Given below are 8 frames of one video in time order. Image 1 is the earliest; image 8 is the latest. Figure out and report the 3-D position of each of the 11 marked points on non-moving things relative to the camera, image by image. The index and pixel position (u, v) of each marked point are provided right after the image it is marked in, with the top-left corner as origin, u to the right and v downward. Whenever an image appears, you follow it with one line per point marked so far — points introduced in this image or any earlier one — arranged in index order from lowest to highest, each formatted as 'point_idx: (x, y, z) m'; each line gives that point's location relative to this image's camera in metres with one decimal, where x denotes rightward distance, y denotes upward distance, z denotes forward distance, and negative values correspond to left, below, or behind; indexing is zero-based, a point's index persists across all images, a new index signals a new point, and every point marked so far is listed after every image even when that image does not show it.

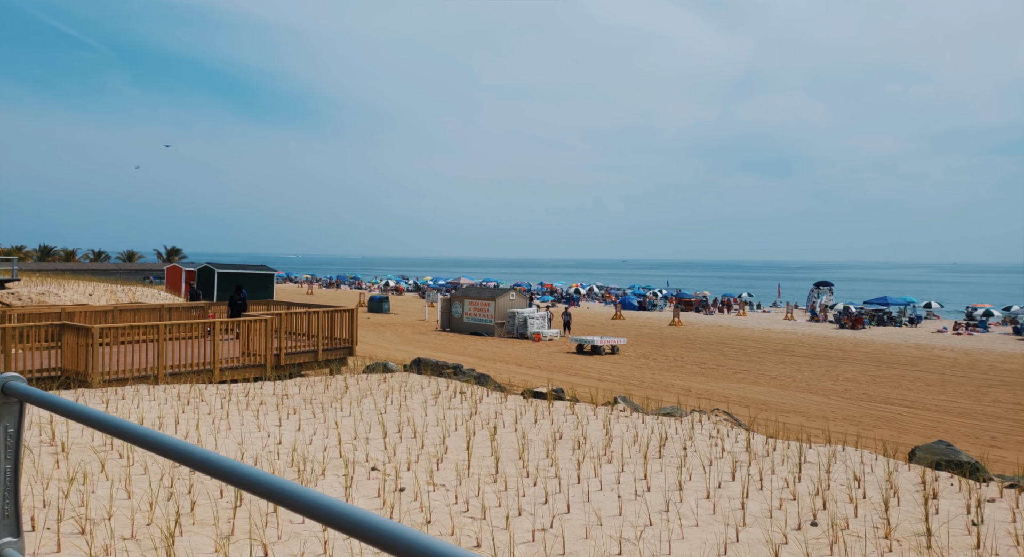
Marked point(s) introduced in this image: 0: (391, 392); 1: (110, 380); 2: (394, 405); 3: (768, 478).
0: (-1.9, -1.7, +12.9) m
1: (-6.2, -1.6, +13.7) m
2: (-1.7, -1.7, +12.0) m
3: (+2.2, -1.7, +7.5) m
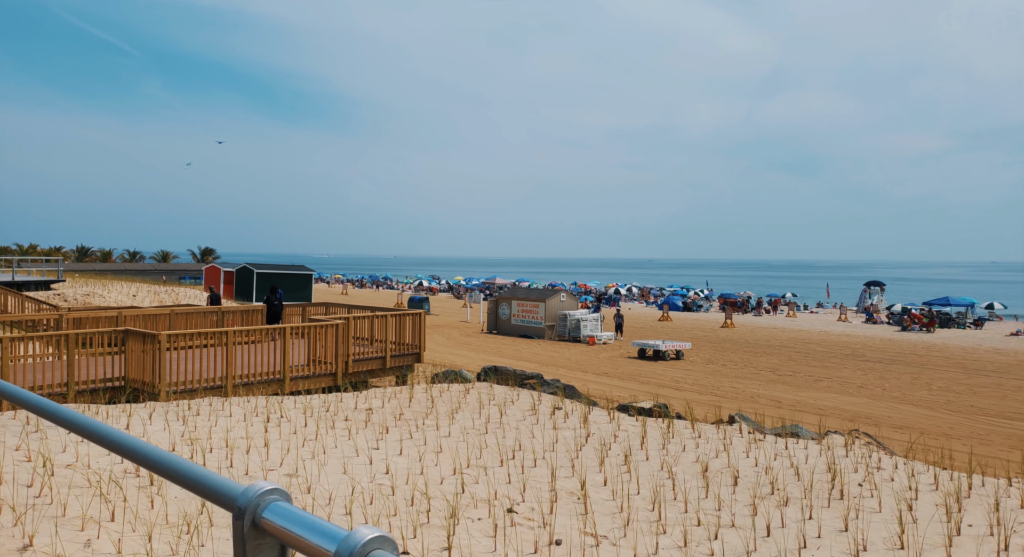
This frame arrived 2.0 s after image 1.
0: (-0.5, -1.7, +11.6) m
1: (-4.8, -1.6, +12.6) m
2: (-0.3, -1.7, +10.8) m
3: (+3.4, -1.8, +6.1) m
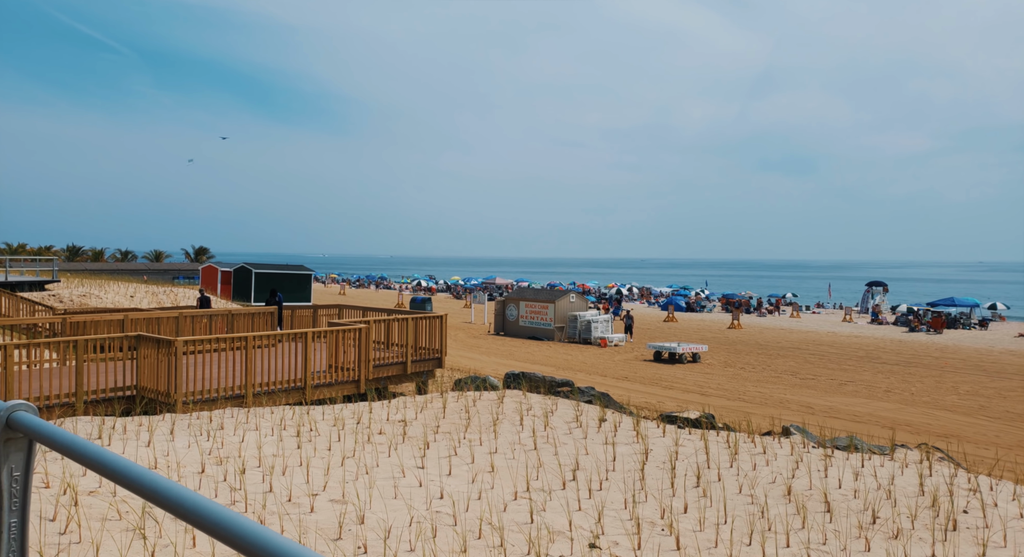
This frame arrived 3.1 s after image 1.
0: (+0.1, -1.7, +10.9) m
1: (-4.3, -1.7, +11.9) m
2: (+0.2, -1.8, +10.1) m
3: (+4.0, -1.8, +5.5) m
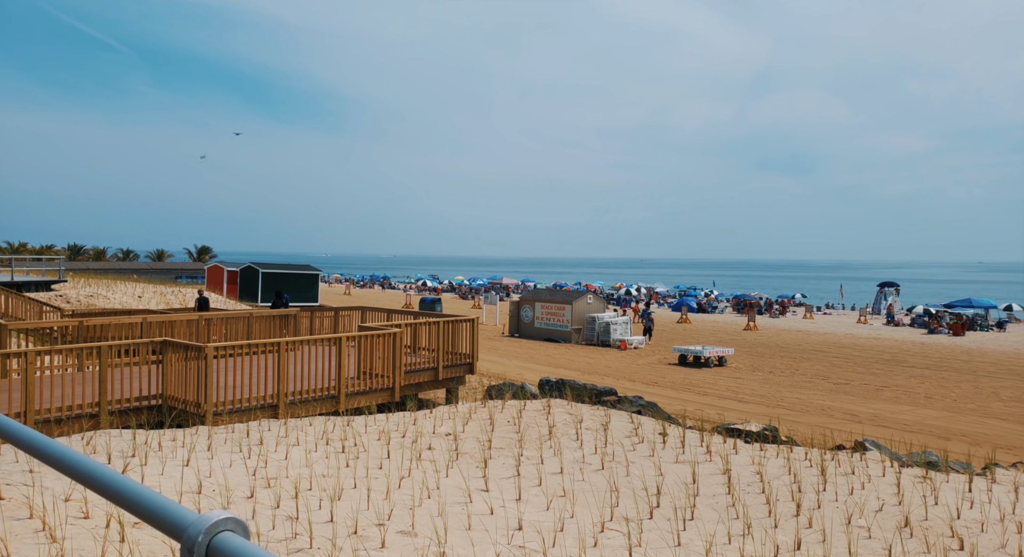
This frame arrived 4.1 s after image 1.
0: (+0.7, -1.8, +10.2) m
1: (-3.6, -1.7, +11.1) m
2: (+0.9, -1.8, +9.3) m
3: (+4.6, -1.9, +4.7) m
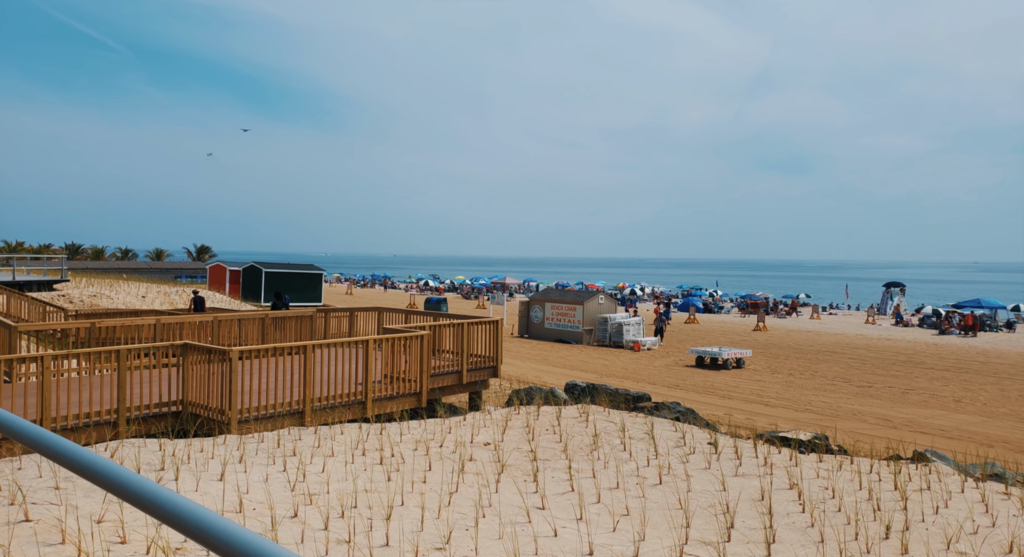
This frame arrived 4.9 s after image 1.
0: (+1.2, -1.8, +9.7) m
1: (-3.2, -1.7, +10.6) m
2: (+1.3, -1.8, +8.8) m
3: (+5.1, -1.9, +4.2) m
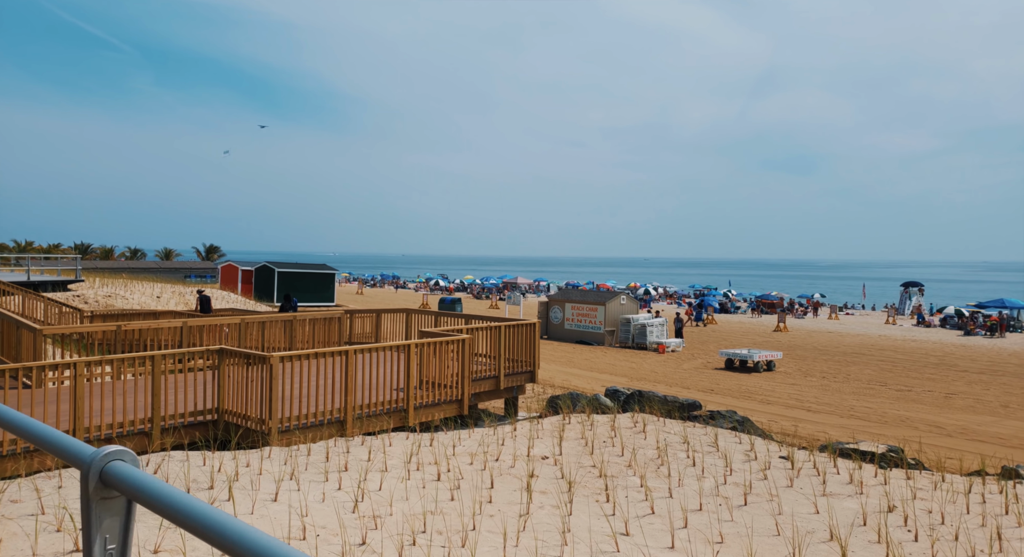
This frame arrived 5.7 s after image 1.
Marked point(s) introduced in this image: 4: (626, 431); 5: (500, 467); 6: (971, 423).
0: (+1.8, -1.8, +9.1) m
1: (-2.5, -1.7, +10.1) m
2: (+1.9, -1.8, +8.2) m
3: (+5.7, -1.9, +3.6) m
4: (+1.4, -1.8, +10.4) m
5: (-0.1, -1.8, +8.4) m
6: (+8.9, -2.8, +17.1) m
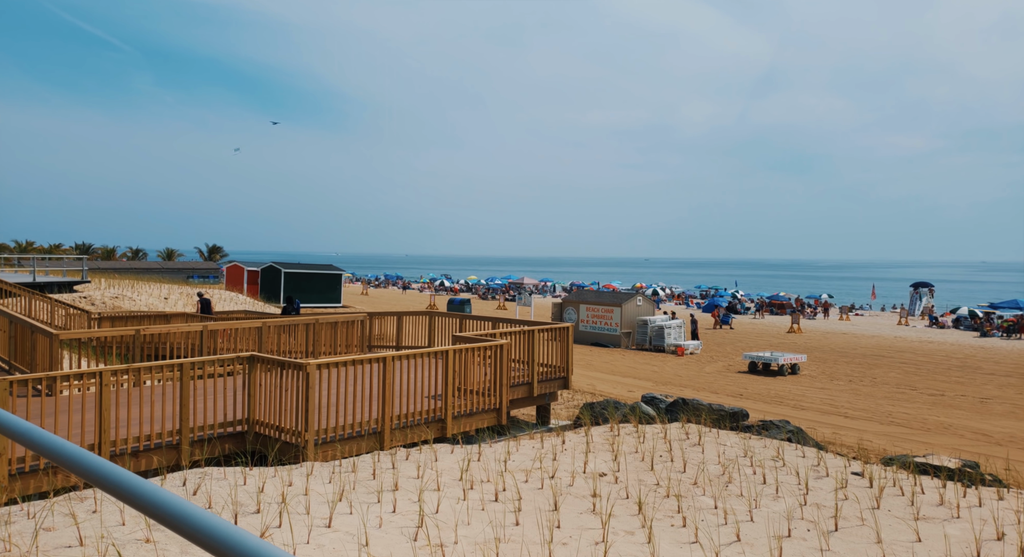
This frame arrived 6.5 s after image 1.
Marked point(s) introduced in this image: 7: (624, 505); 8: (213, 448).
0: (+2.3, -1.9, +8.5) m
1: (-2.0, -1.8, +9.5) m
2: (+2.5, -1.9, +7.7) m
3: (+6.2, -1.9, +3.0) m
4: (+1.9, -1.8, +9.9) m
5: (+0.4, -1.9, +7.9) m
6: (+9.4, -2.8, +16.5) m
7: (+0.9, -1.9, +7.2) m
8: (-3.3, -1.9, +9.6) m
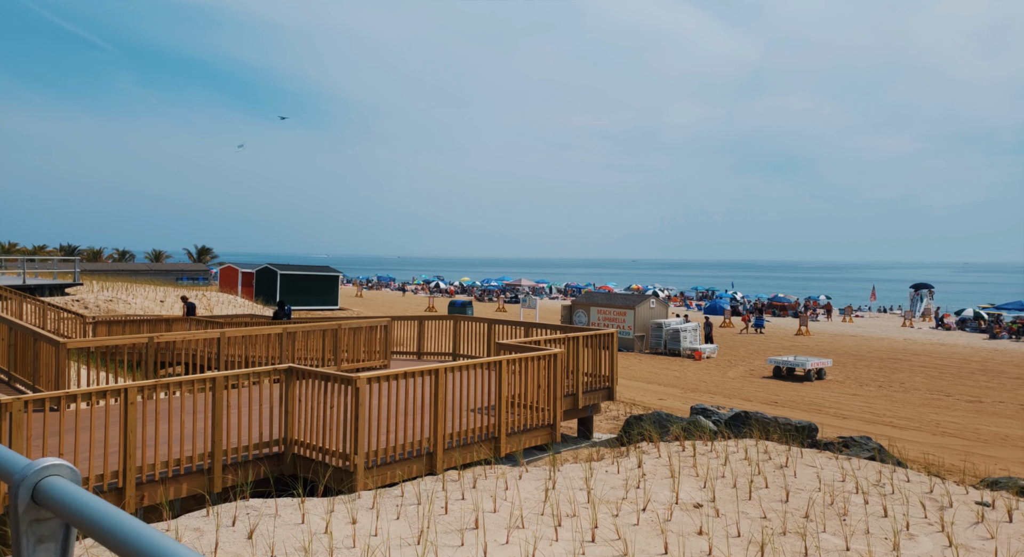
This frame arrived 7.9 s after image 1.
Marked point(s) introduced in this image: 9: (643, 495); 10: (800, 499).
0: (+3.1, -1.9, +7.6) m
1: (-1.3, -1.8, +8.5) m
2: (+3.2, -1.9, +6.7) m
3: (+7.0, -2.0, +2.1) m
4: (+2.6, -1.9, +8.9) m
5: (+1.2, -1.9, +6.9) m
6: (+10.0, -2.9, +15.7) m
7: (+1.7, -1.9, +6.3) m
8: (-2.6, -1.9, +8.6) m
9: (+1.1, -1.9, +7.6) m
10: (+2.5, -1.9, +7.6) m
